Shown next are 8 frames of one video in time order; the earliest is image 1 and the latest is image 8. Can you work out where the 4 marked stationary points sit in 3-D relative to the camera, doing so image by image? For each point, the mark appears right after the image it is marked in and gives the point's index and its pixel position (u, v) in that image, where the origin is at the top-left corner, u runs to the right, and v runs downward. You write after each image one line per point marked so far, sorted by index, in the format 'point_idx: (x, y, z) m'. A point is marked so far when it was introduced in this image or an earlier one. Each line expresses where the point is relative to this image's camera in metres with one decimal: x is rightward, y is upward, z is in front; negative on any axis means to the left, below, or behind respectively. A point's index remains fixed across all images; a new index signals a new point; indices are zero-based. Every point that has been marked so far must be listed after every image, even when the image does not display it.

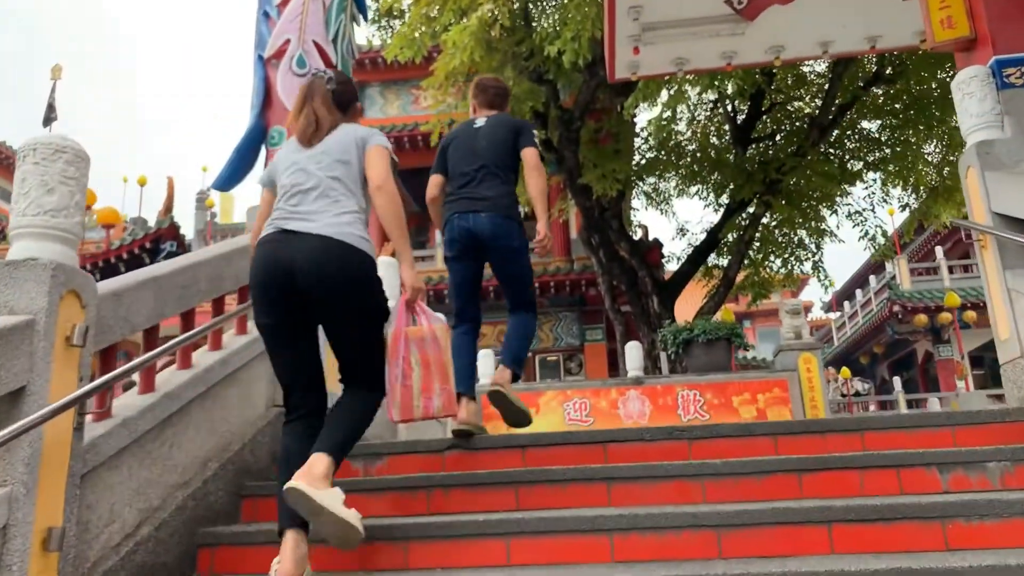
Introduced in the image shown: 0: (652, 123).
0: (+1.7, +2.0, +9.8) m
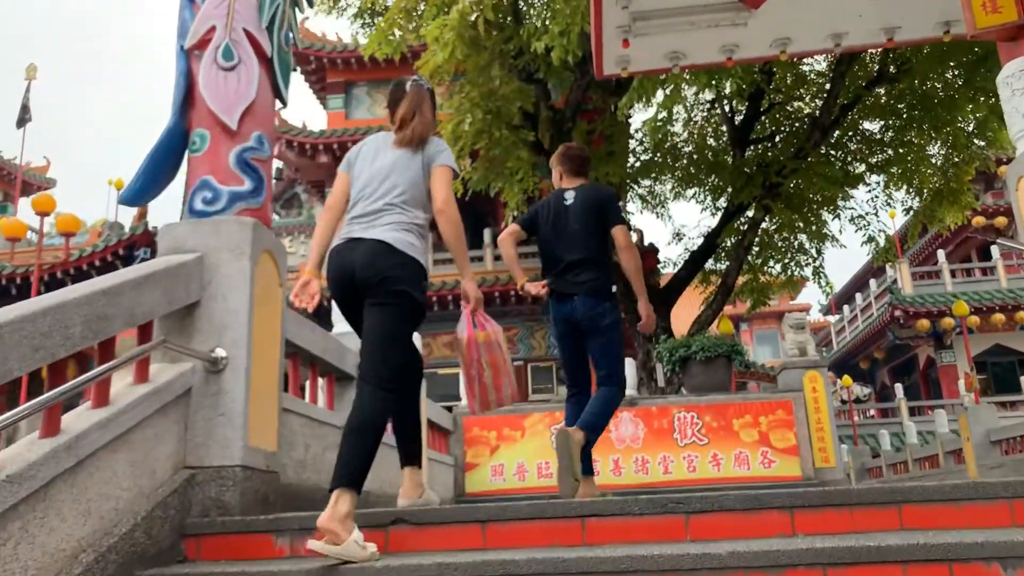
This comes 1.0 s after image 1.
0: (+1.6, +1.9, +9.3) m
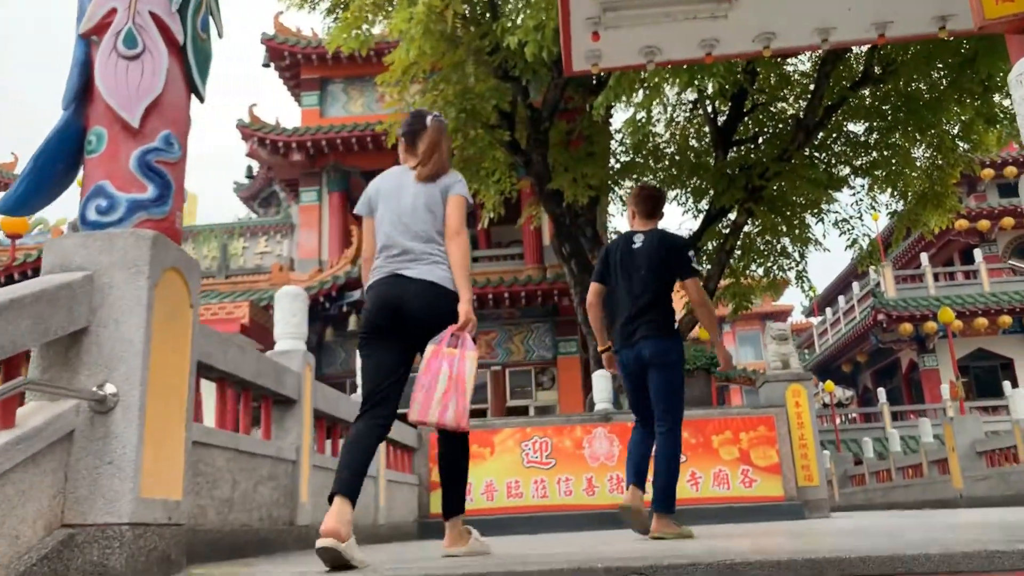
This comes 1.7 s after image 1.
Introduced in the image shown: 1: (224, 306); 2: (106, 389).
0: (+1.3, +1.8, +9.0) m
1: (-4.2, -0.3, +11.7) m
2: (-1.1, -0.3, +2.2) m
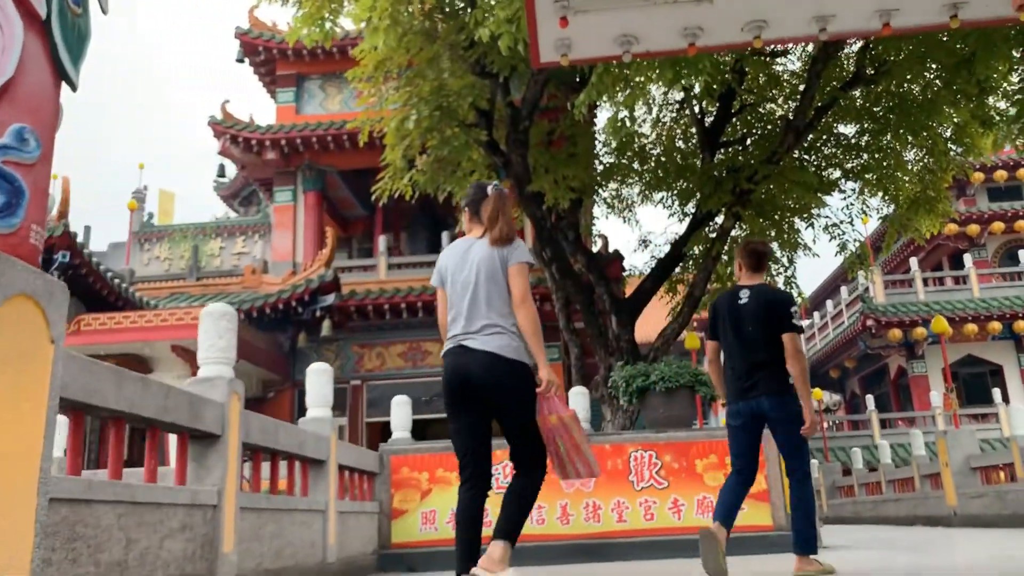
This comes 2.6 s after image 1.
0: (+1.0, +1.8, +8.6) m
1: (-4.5, -0.3, +11.2) m
2: (-1.3, -0.3, +1.7) m
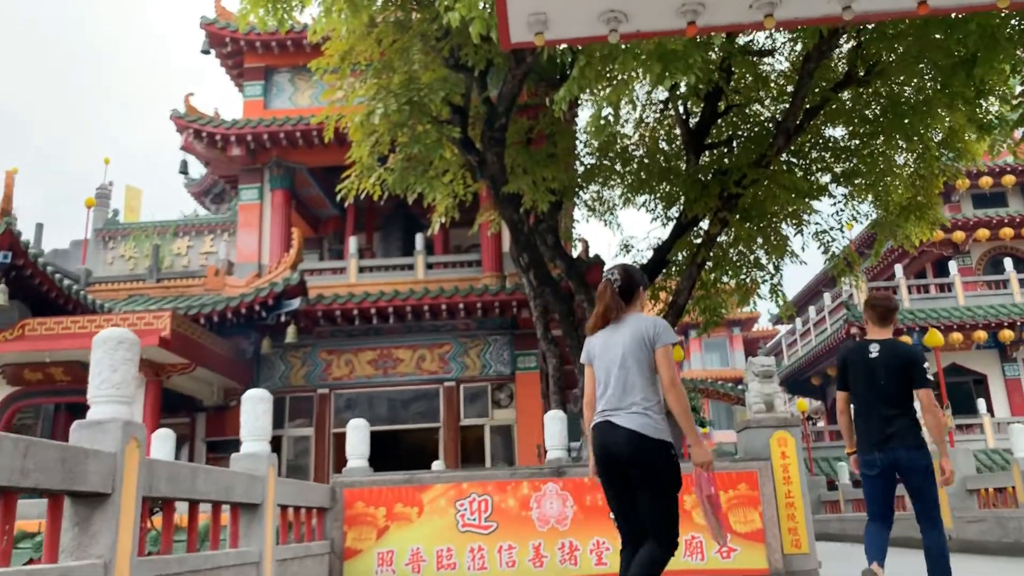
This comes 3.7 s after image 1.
0: (+0.8, +1.7, +8.0) m
1: (-4.8, -0.4, +10.5) m
2: (-1.4, -0.4, +1.1) m
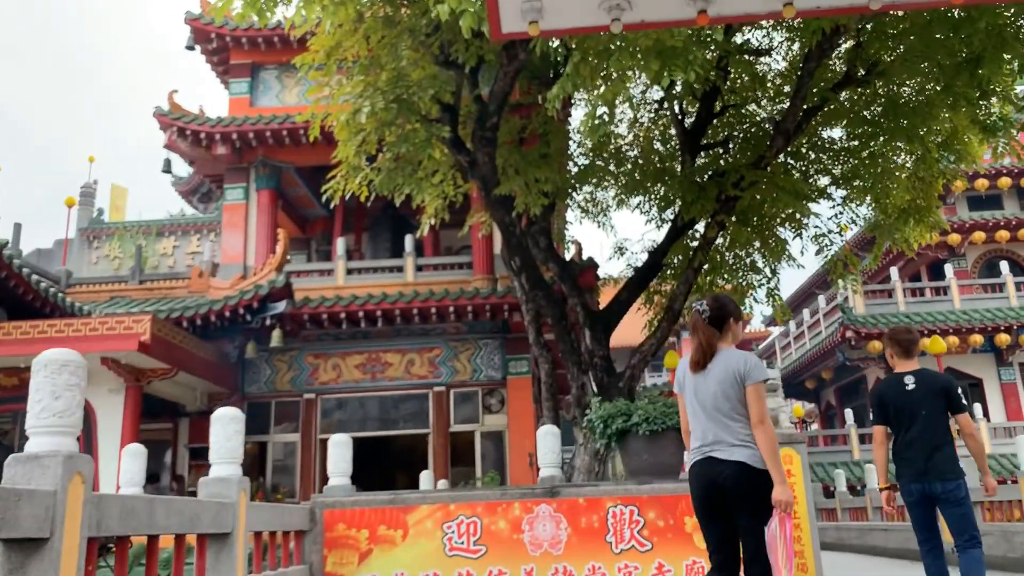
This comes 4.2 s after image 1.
0: (+0.7, +1.6, +7.7) m
1: (-4.9, -0.4, +10.1) m
2: (-1.4, -0.5, +0.8) m
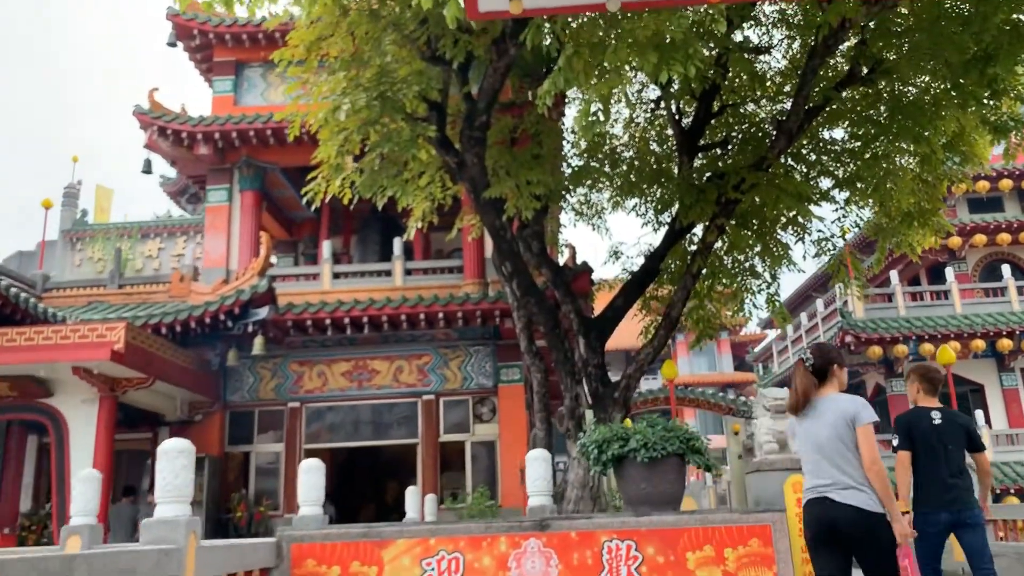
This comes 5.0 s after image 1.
0: (+0.6, +1.5, +7.3) m
1: (-5.1, -0.5, +9.7) m
2: (-1.4, -0.5, +0.3) m
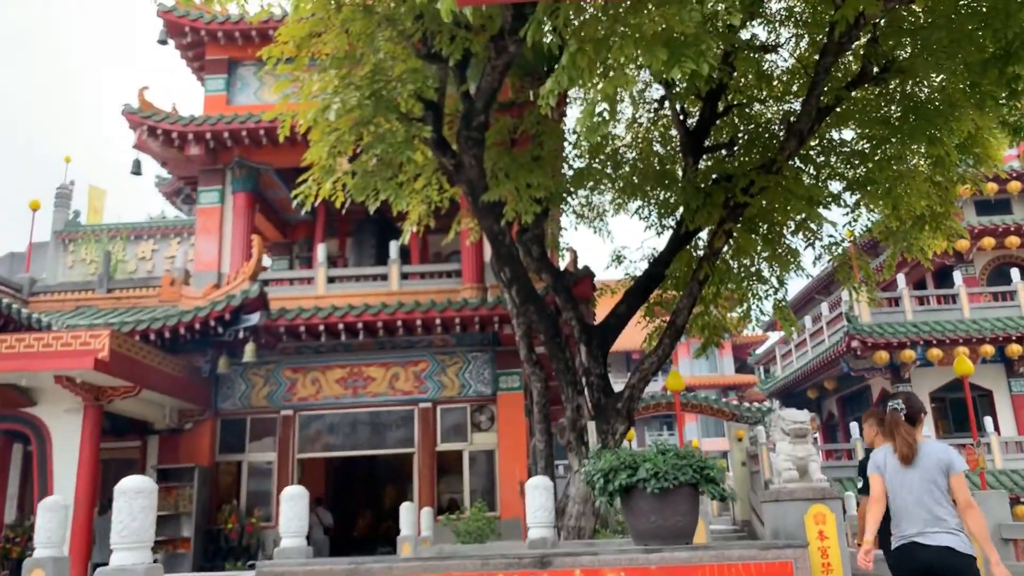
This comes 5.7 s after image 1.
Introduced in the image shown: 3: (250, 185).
0: (+0.6, +1.4, +6.9) m
1: (-5.1, -0.6, +9.3) m
2: (-1.4, -0.6, 0.0) m
3: (-4.3, +1.7, +13.0) m
